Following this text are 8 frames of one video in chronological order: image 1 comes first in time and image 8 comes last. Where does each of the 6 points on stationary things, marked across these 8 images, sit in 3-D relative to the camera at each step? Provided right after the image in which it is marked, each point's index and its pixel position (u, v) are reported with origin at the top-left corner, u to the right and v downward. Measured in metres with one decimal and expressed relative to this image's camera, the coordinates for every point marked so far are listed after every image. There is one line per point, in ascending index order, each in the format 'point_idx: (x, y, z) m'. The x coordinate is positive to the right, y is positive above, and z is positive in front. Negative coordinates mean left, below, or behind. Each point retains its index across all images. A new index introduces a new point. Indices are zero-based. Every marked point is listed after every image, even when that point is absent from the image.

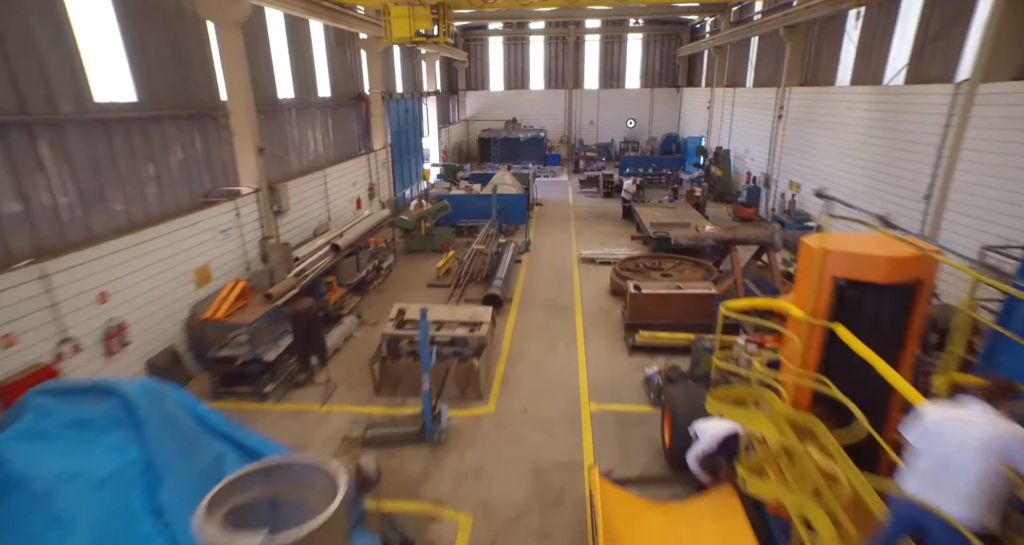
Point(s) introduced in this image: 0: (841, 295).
0: (+2.3, -0.2, +3.3) m
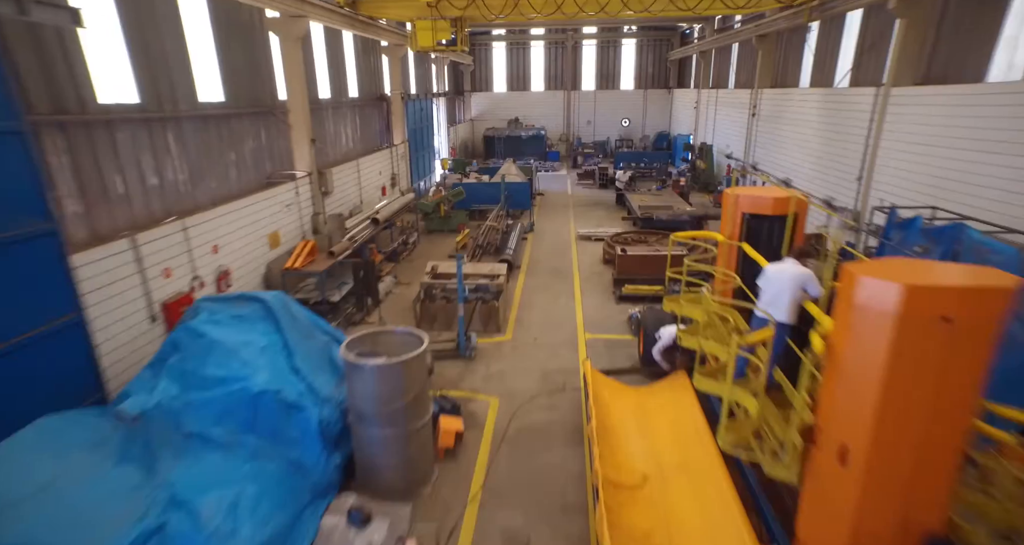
0: (+2.5, +0.5, +5.1) m
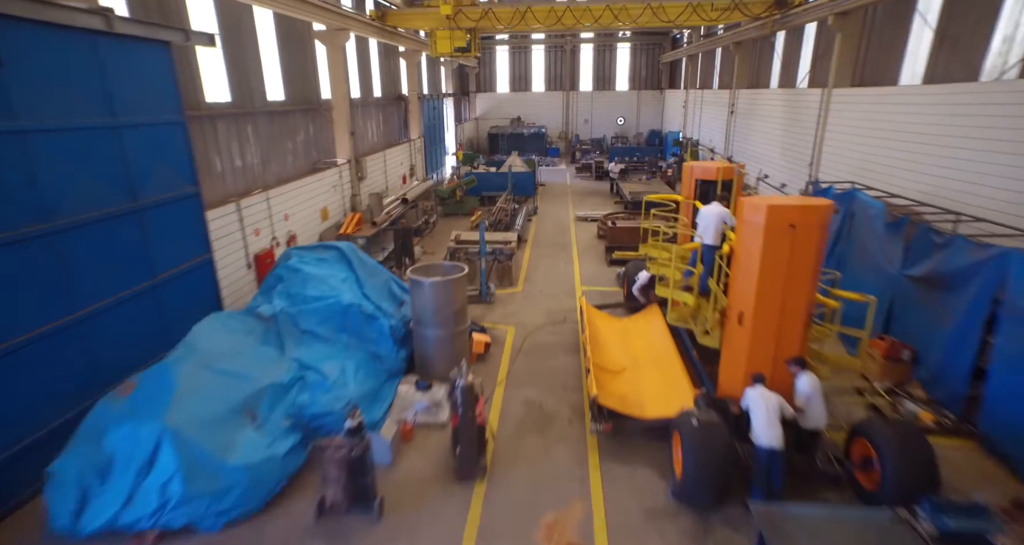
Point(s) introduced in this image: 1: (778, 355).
0: (+2.7, +1.2, +7.0) m
1: (+2.7, -0.8, +4.9) m
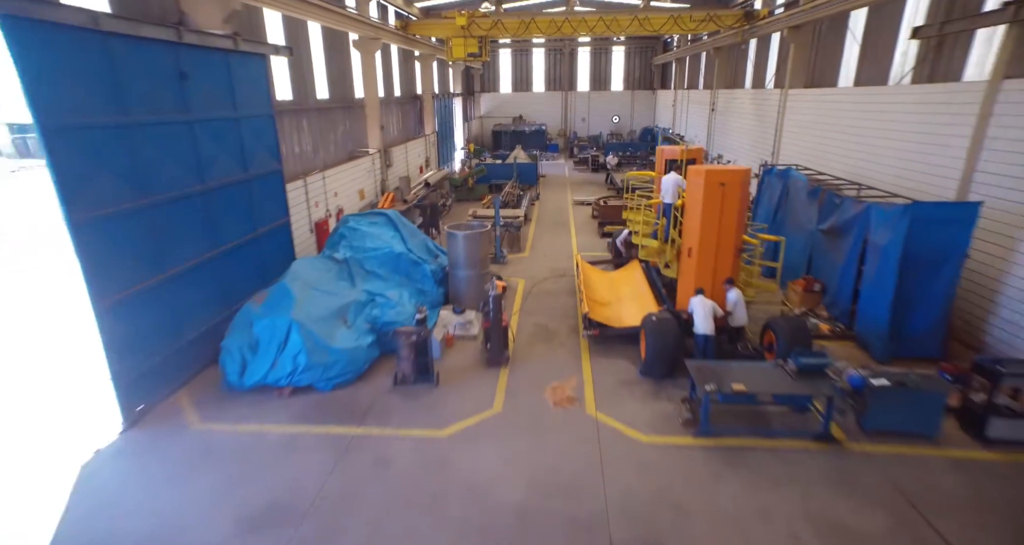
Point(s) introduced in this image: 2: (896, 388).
0: (+2.9, +1.9, +9.1) m
1: (+2.9, -0.1, +6.9) m
2: (+4.1, -1.2, +5.0) m
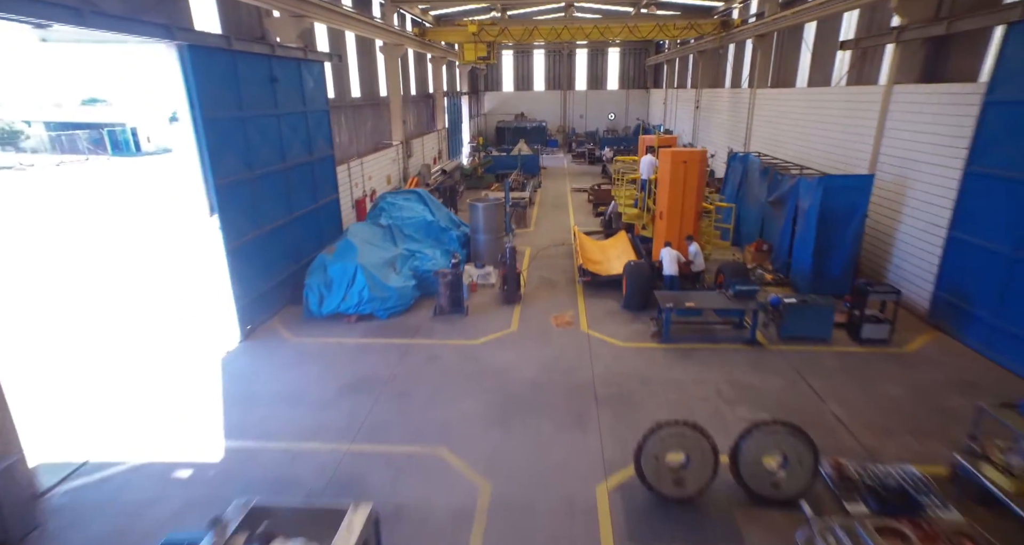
0: (+3.1, +2.7, +11.1) m
1: (+3.1, +0.7, +9.0) m
2: (+4.3, -0.5, +7.1) m
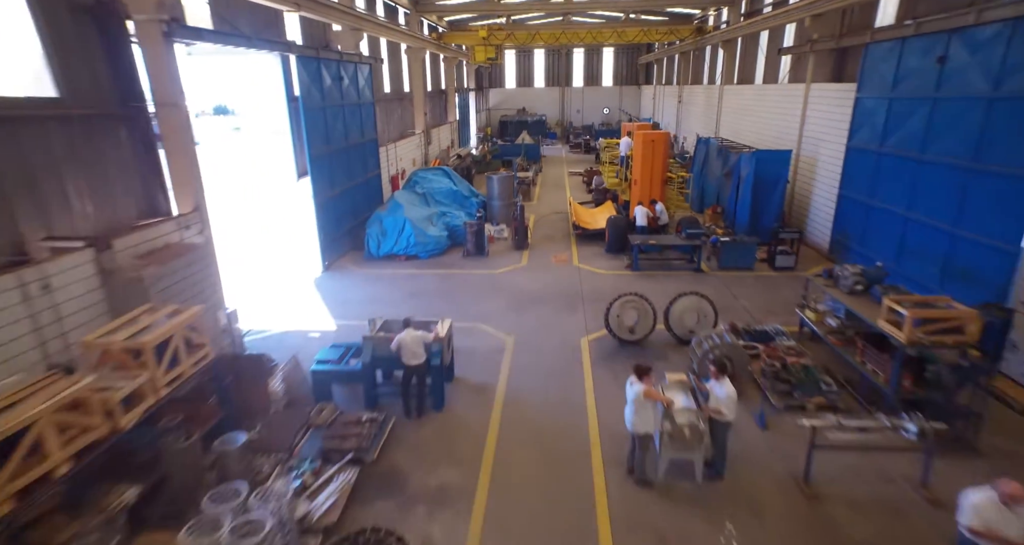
0: (+3.3, +3.8, +13.9) m
1: (+3.3, +1.8, +11.8) m
2: (+4.5, +0.6, +9.9) m
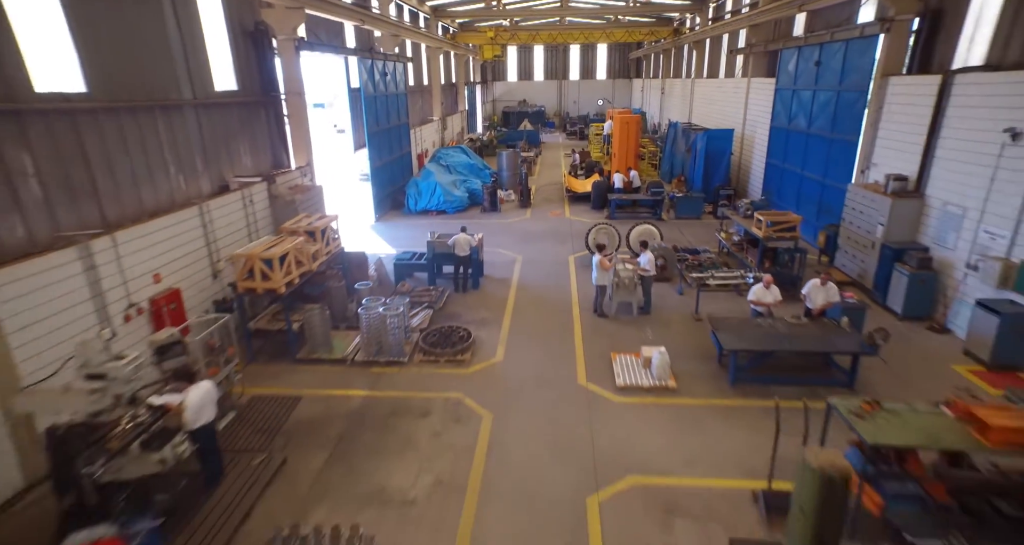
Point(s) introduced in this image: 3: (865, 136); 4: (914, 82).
0: (+3.5, +5.2, +17.1) m
1: (+3.5, +3.2, +15.0) m
2: (+4.7, +2.0, +13.1) m
3: (+6.3, +2.4, +8.7) m
4: (+6.2, +2.9, +7.6) m
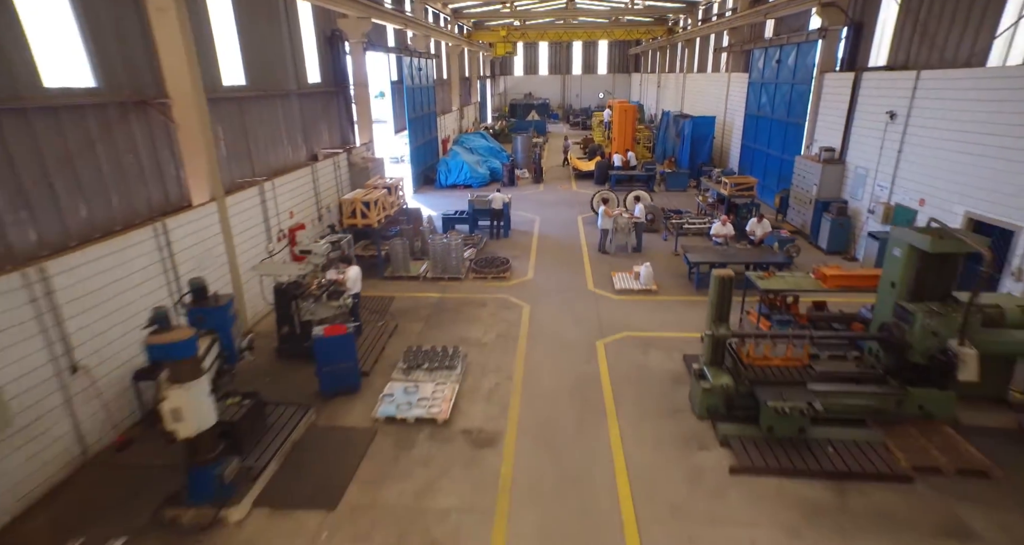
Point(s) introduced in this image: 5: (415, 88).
0: (+4.0, +6.4, +19.5) m
1: (+4.0, +4.3, +17.5) m
2: (+5.2, +3.1, +15.6) m
3: (+6.8, +3.5, +11.2) m
4: (+6.7, +4.0, +10.1) m
5: (-3.3, +6.4, +16.9) m
